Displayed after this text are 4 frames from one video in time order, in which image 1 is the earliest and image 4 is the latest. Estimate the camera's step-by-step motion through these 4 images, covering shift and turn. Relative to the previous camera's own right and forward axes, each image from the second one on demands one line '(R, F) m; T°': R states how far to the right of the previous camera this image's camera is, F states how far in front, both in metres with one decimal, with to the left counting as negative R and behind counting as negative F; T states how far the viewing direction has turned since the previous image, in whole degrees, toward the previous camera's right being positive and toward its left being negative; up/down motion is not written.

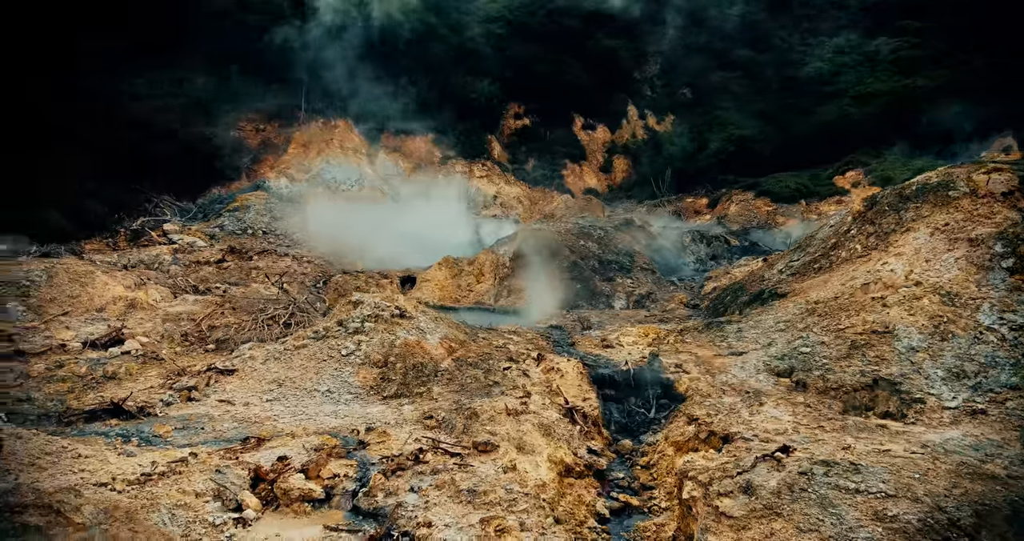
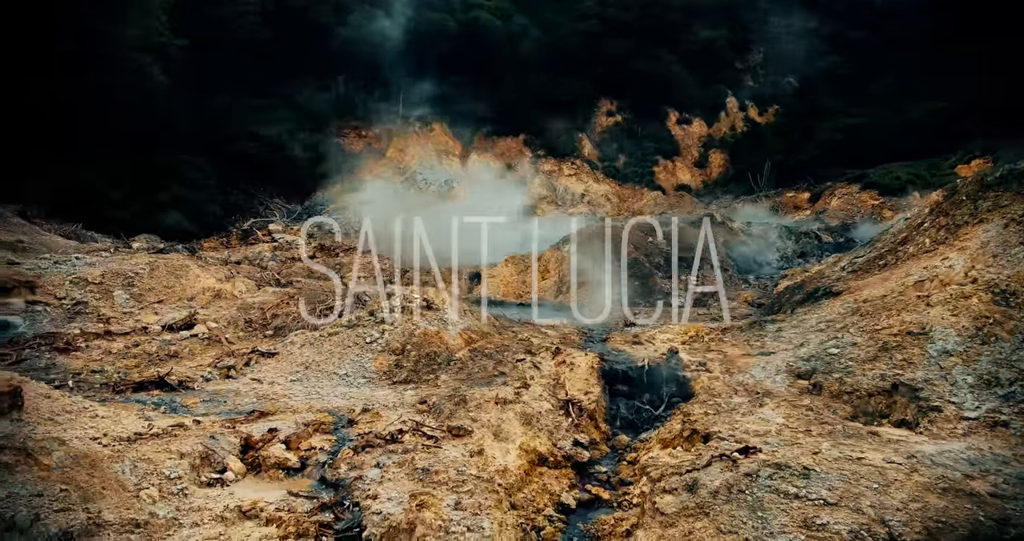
(+1.6, 0.0) m; -11°
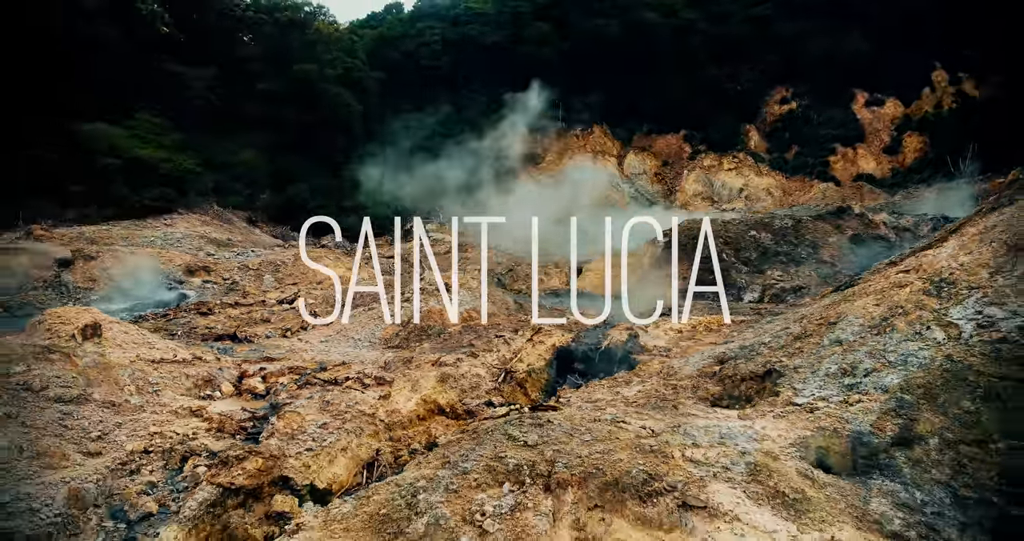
(+4.2, -0.5) m; -21°
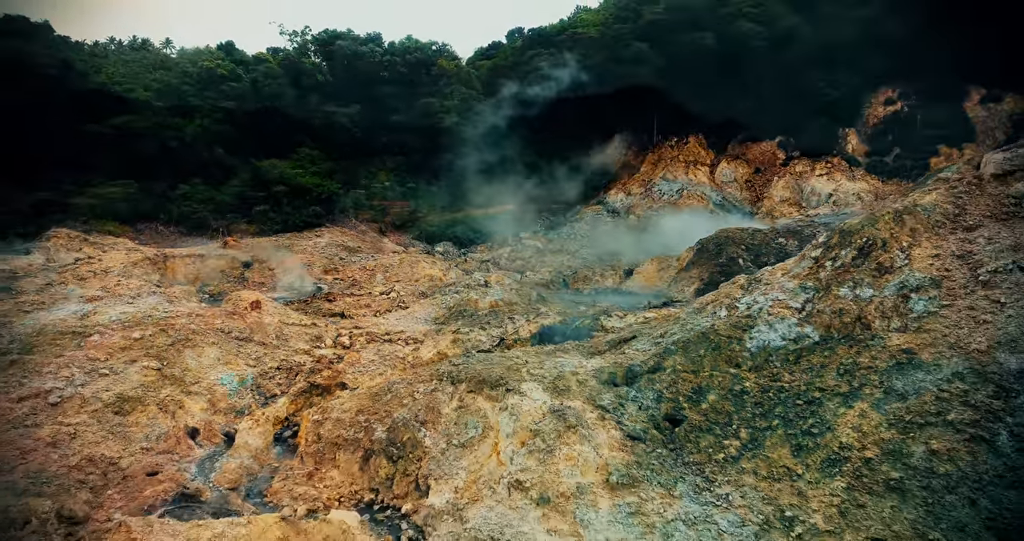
(+3.4, -4.0) m; -14°
